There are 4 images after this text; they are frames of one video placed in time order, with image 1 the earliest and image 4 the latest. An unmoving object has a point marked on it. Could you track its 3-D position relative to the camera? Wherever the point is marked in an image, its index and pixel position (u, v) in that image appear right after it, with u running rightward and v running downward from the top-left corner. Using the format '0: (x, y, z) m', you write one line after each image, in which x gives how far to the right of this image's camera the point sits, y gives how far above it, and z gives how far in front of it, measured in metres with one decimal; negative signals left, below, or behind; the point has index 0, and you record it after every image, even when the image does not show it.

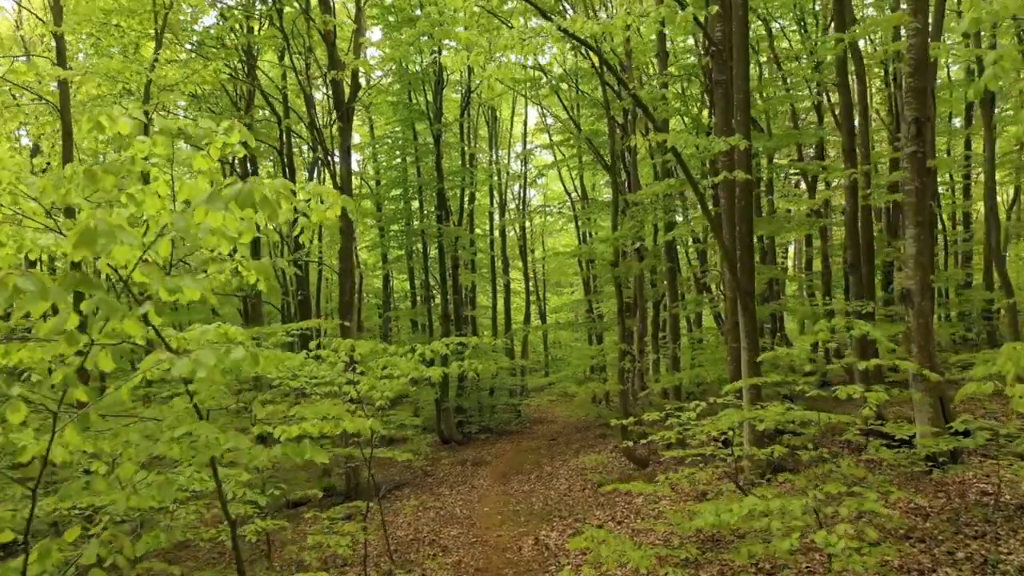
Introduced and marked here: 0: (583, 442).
0: (+1.8, -3.9, +15.2) m
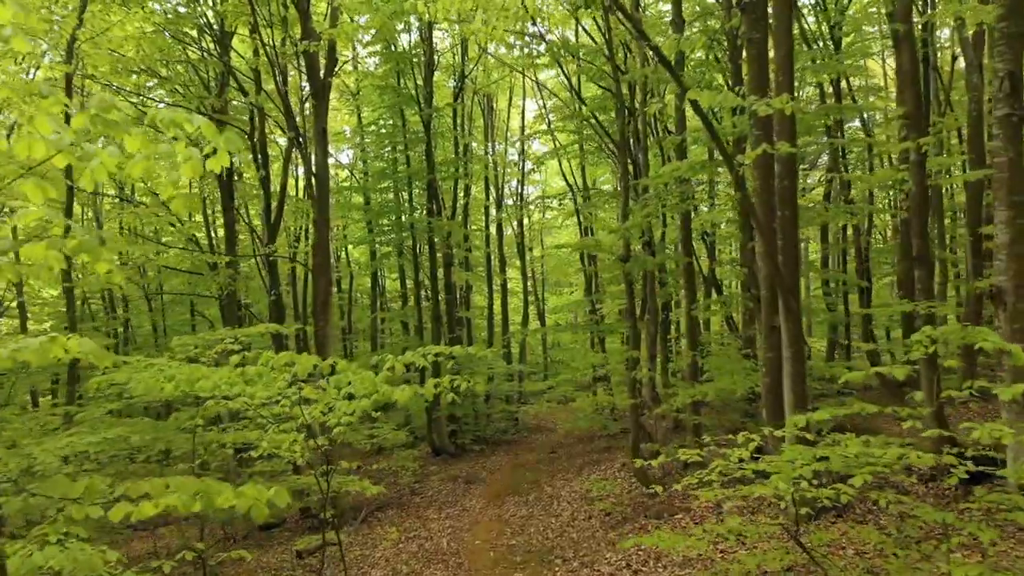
0: (+1.7, -3.9, +13.8) m
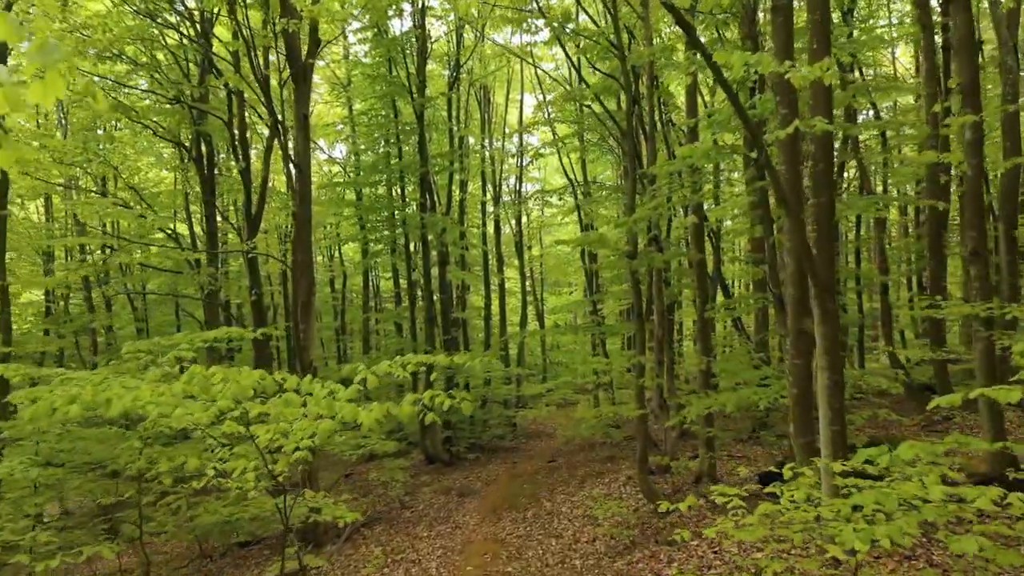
0: (+1.7, -3.9, +12.9) m
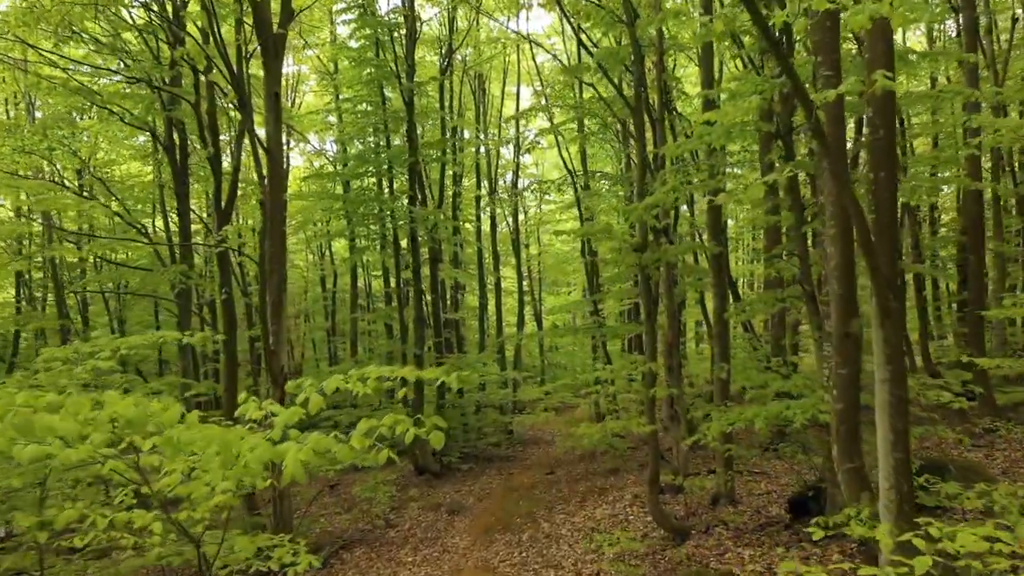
0: (+1.6, -3.8, +11.9) m
